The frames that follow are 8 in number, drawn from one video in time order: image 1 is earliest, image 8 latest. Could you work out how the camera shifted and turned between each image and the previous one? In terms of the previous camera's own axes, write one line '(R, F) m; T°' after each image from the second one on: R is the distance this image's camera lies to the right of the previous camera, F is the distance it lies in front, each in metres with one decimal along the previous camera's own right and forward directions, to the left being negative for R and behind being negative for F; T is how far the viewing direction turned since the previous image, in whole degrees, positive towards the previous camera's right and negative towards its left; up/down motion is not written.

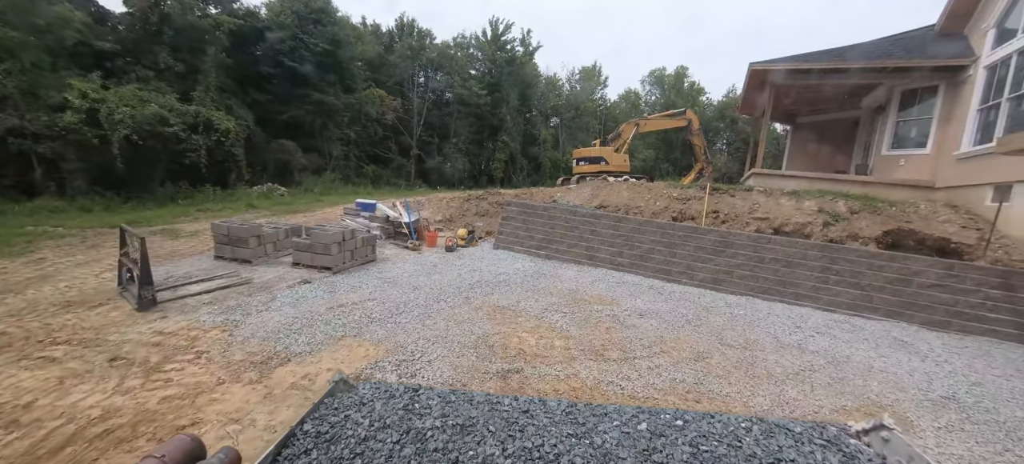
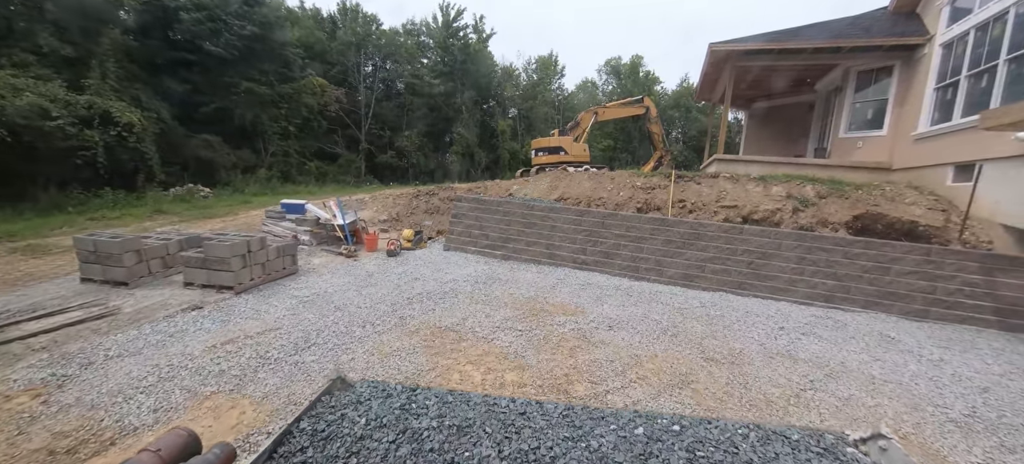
(+0.3, +0.9) m; +5°
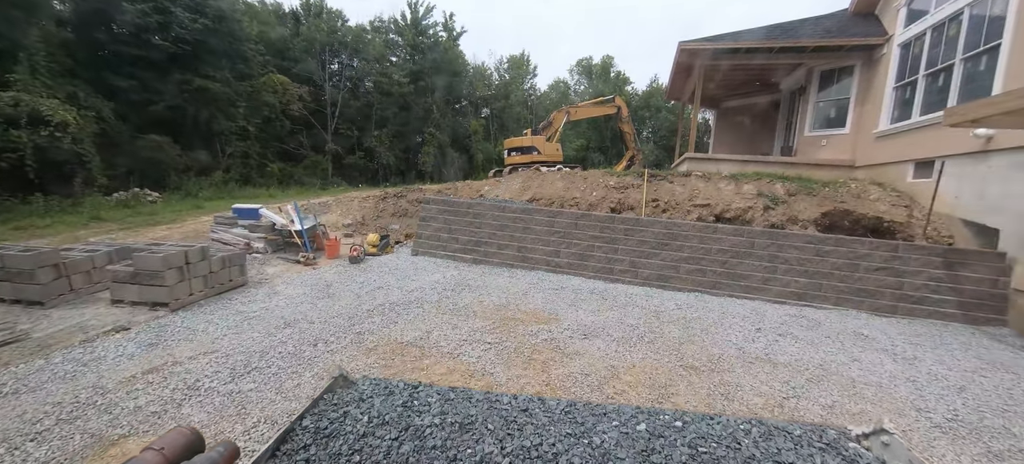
(+0.1, +0.3) m; +4°
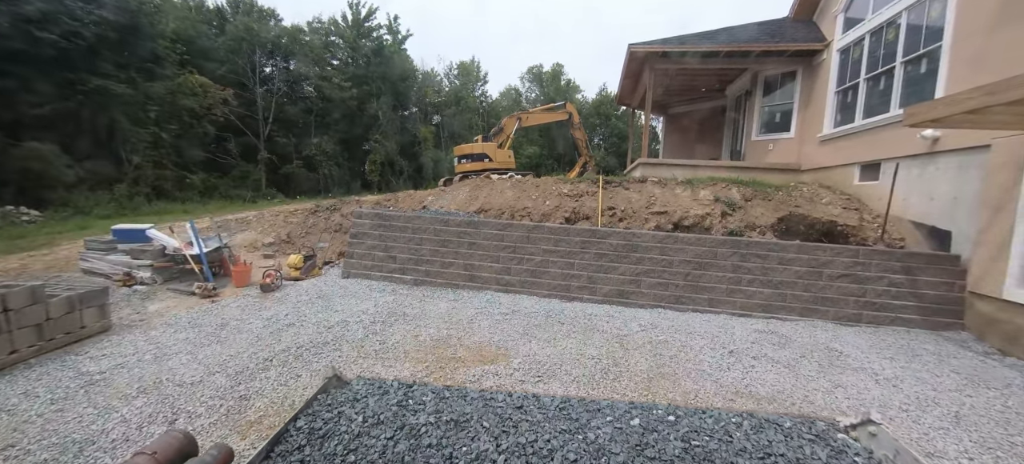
(+0.2, +0.7) m; +6°
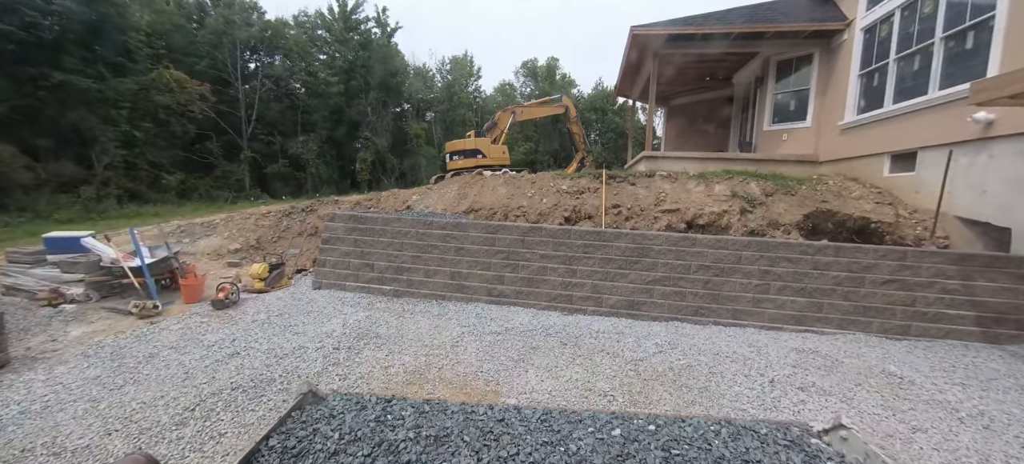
(0.0, +0.7) m; +1°
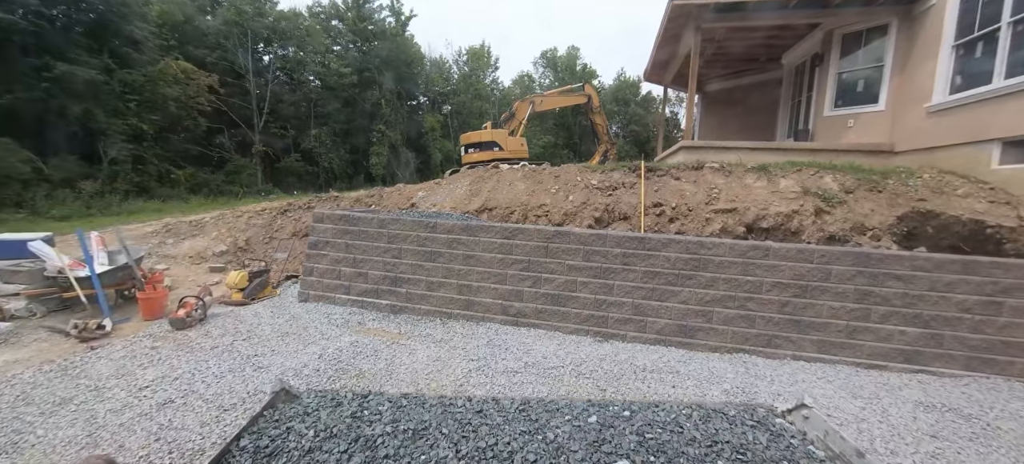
(-0.1, +0.9) m; -2°
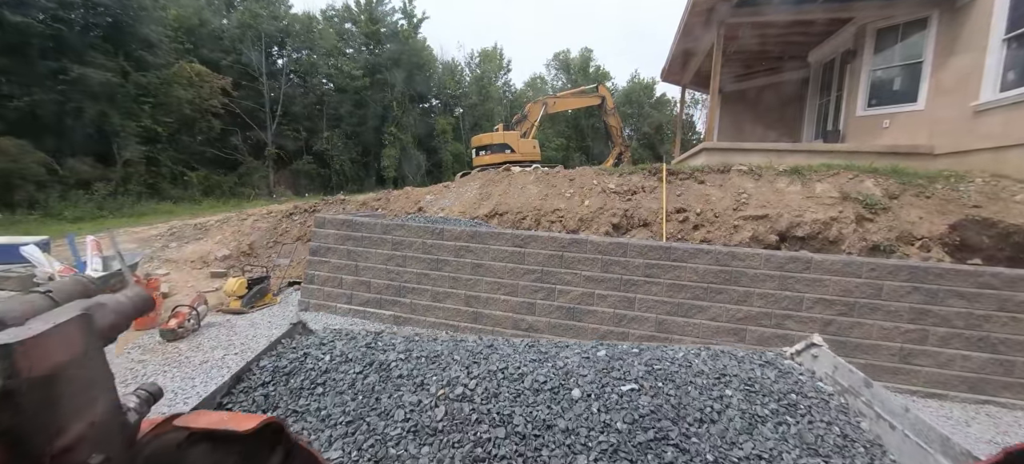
(0.0, +0.3) m; -2°
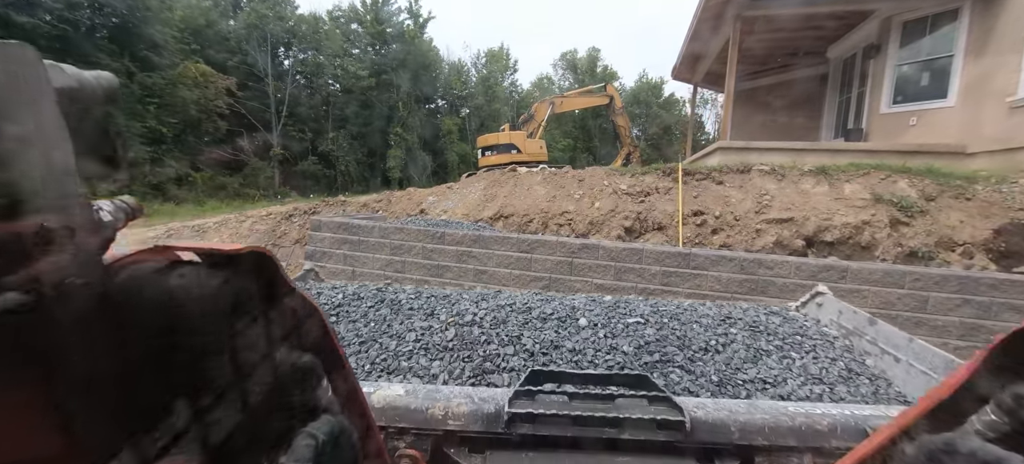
(0.0, +0.3) m; -1°
